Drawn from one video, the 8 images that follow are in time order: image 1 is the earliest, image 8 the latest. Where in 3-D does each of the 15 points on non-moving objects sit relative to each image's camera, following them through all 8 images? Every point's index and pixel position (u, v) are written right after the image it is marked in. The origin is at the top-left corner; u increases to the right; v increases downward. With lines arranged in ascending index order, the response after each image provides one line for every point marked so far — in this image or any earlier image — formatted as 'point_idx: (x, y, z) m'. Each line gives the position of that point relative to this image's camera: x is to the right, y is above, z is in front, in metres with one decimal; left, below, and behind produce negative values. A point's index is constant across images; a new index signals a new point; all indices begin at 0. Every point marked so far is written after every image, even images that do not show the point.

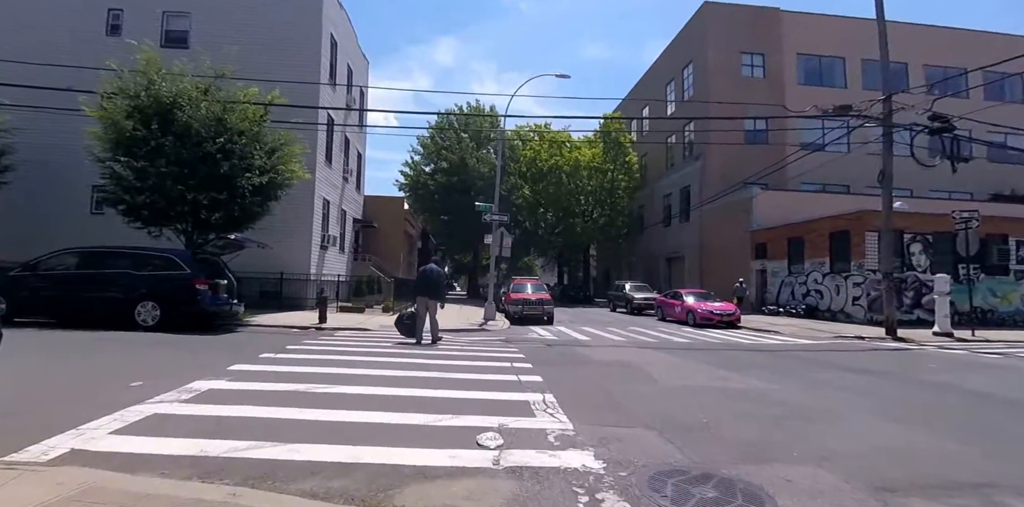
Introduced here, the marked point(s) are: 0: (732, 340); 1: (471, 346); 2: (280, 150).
0: (+7.8, -3.0, +18.8) m
1: (-1.2, -2.4, +13.9) m
2: (-7.8, +3.5, +17.3) m
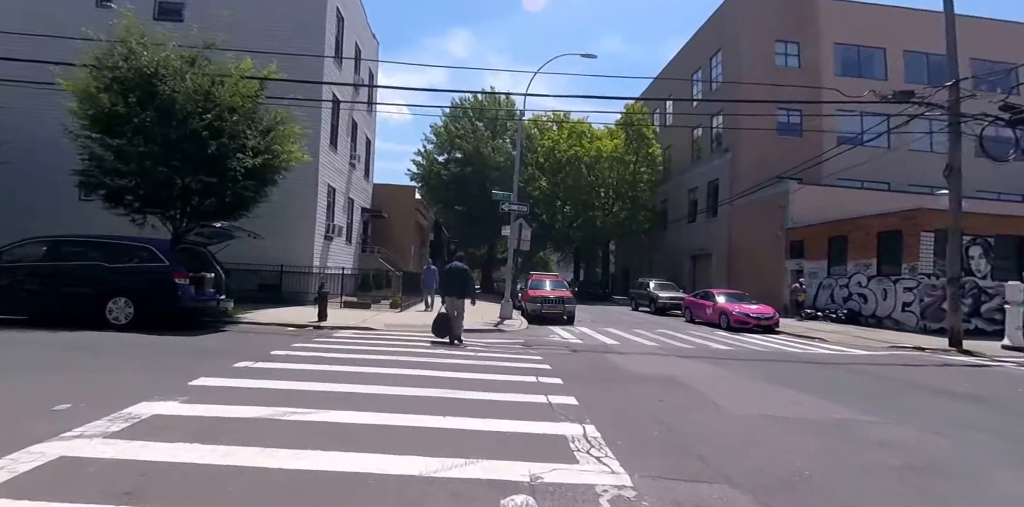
0: (+8.4, -2.9, +16.9) m
1: (-0.7, -2.2, +12.3) m
2: (-7.2, +3.8, +15.8) m
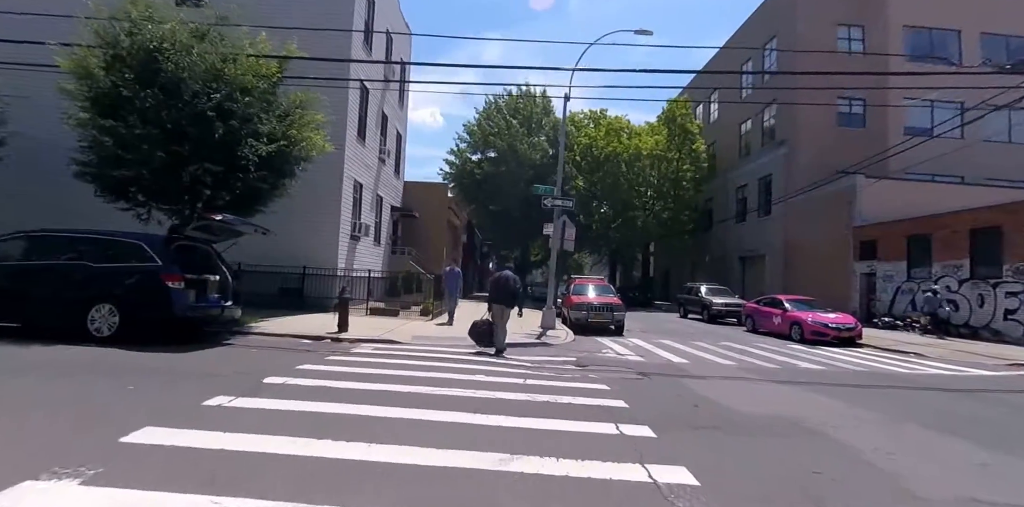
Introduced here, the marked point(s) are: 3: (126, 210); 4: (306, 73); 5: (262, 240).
0: (+9.7, -3.0, +14.3) m
1: (+0.3, -2.3, +10.2) m
2: (-5.9, +3.8, +14.1) m
3: (-10.0, +1.1, +13.9) m
4: (-7.2, +6.2, +18.6) m
5: (-9.8, +0.5, +19.8) m
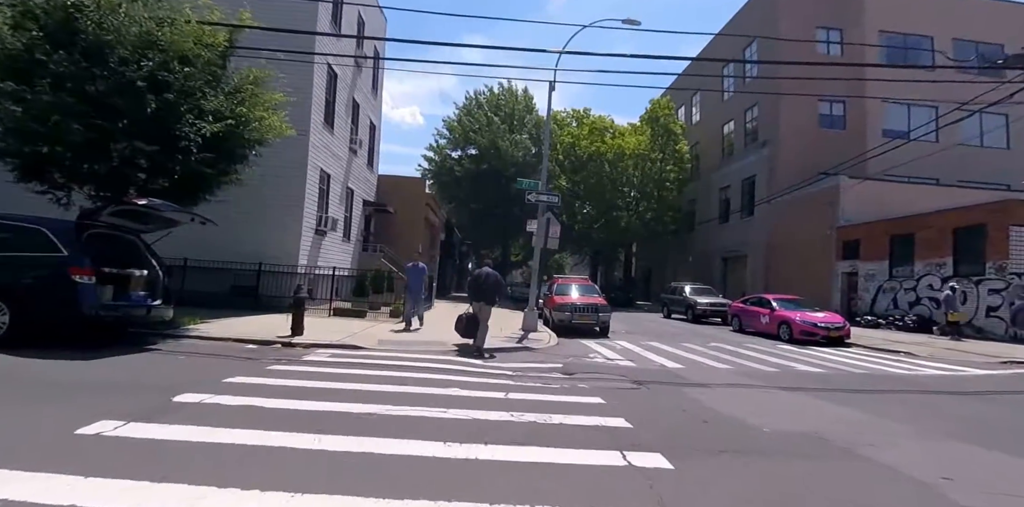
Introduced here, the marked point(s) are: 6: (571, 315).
0: (+9.2, -2.9, +13.5) m
1: (0.0, -2.2, +9.1) m
2: (-6.4, +3.9, +12.7) m
3: (-10.5, +1.2, +12.3) m
4: (-7.9, +6.3, +17.2) m
5: (-10.6, +0.6, +18.3) m
6: (+2.1, -2.2, +18.8) m
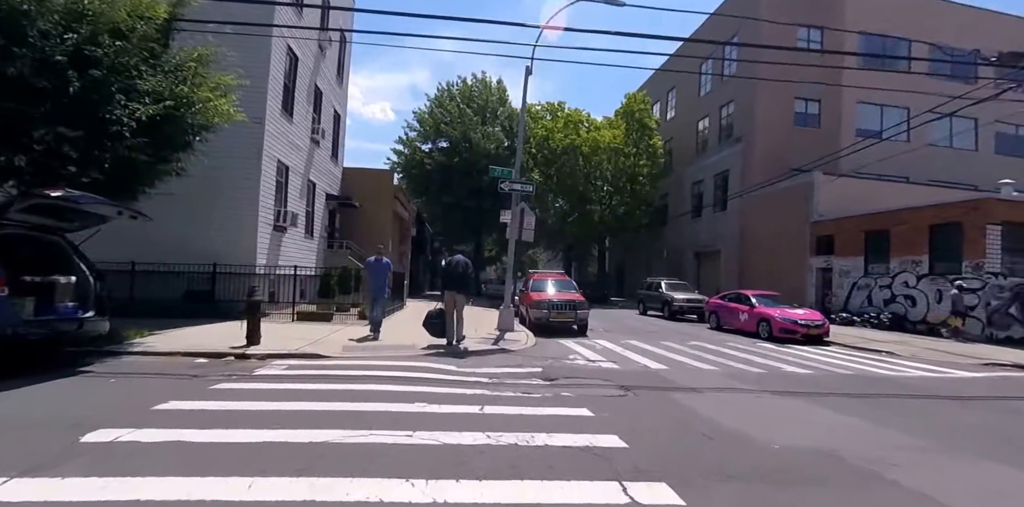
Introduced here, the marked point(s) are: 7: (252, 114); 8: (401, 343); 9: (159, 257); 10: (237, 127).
0: (+8.6, -2.8, +13.3) m
1: (-0.4, -2.1, +8.4) m
2: (-7.0, +4.0, +11.6) m
3: (-11.1, +1.3, +11.1) m
4: (-8.6, +6.4, +16.0) m
5: (-11.4, +0.7, +17.0) m
6: (+1.2, -2.0, +18.2) m
7: (-8.2, +4.5, +16.9) m
8: (-2.6, -2.1, +12.4) m
9: (-11.1, -0.1, +16.7) m
10: (-9.0, +4.1, +17.2) m
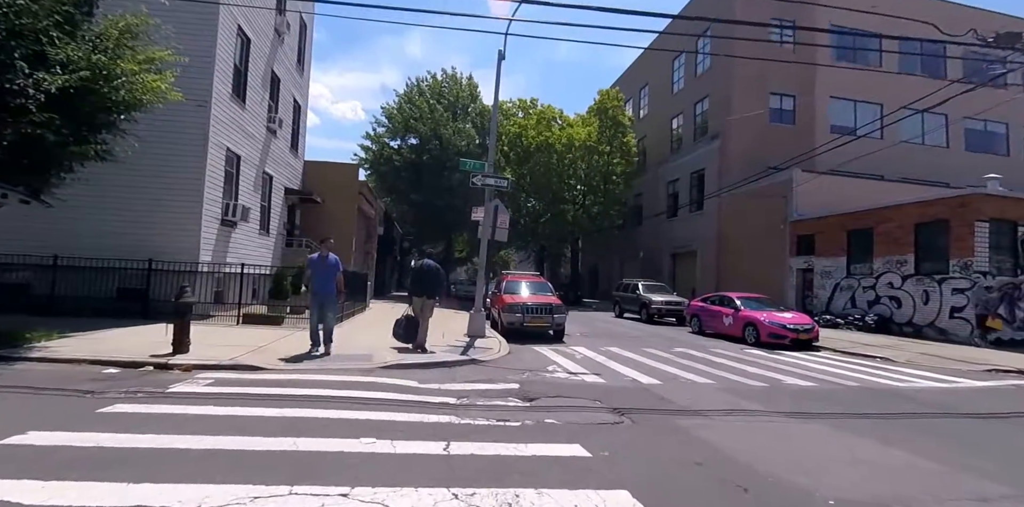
0: (+8.0, -2.8, +12.3) m
1: (-0.8, -2.1, +6.9) m
2: (-7.5, +4.1, +9.9) m
3: (-11.5, +1.4, +9.1) m
4: (-9.3, +6.5, +14.2) m
5: (-12.2, +0.8, +15.0) m
6: (+0.4, -2.0, +16.8) m
7: (-8.9, +4.6, +15.1) m
8: (-3.2, -2.0, +10.9) m
9: (-11.9, 0.0, +14.7) m
10: (-9.8, +4.2, +15.4) m
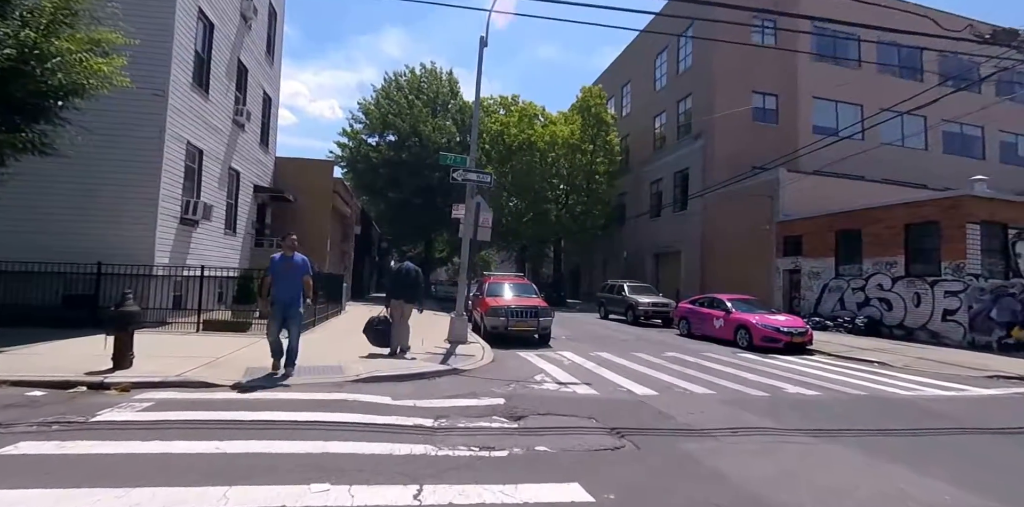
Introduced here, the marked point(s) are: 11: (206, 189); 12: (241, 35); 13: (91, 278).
0: (+7.6, -2.8, +11.7) m
1: (-0.9, -2.1, +6.0) m
2: (-7.7, +4.0, +8.7) m
3: (-11.8, +1.3, +7.8) m
4: (-9.8, +6.5, +13.0) m
5: (-12.6, +0.8, +13.7) m
6: (-0.2, -2.0, +15.9) m
7: (-9.4, +4.6, +13.9) m
8: (-3.5, -2.1, +9.9) m
9: (-12.3, 0.0, +13.4) m
10: (-10.3, +4.2, +14.1) m
11: (-9.9, +2.2, +17.3) m
12: (-9.8, +7.9, +19.3) m
13: (-10.6, -0.6, +13.4) m
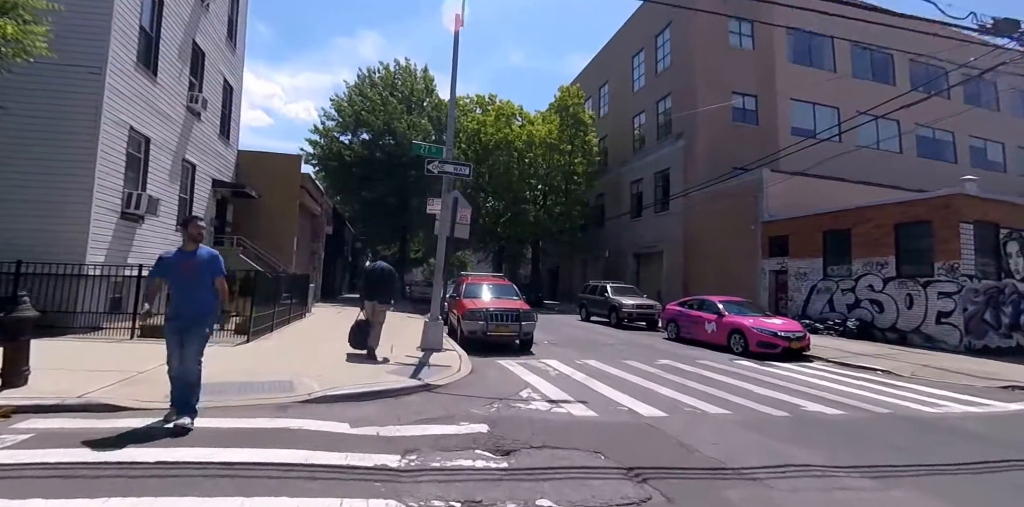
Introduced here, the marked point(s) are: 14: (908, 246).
0: (+7.2, -2.8, +10.7) m
1: (-1.0, -2.0, +4.7) m
2: (-7.9, +4.1, +7.1) m
3: (-11.9, +1.4, +6.0) m
4: (-10.1, +6.5, +11.2) m
5: (-13.0, +0.9, +11.8) m
6: (-0.7, -2.0, +14.6) m
7: (-9.8, +4.6, +12.2) m
8: (-3.7, -2.0, +8.4) m
9: (-12.7, +0.1, +11.6) m
10: (-10.7, +4.2, +12.4) m
11: (-10.5, +2.2, +15.6) m
12: (-10.5, +7.9, +17.6) m
13: (-11.0, -0.5, +11.6) m
14: (+14.6, +0.3, +19.5) m
